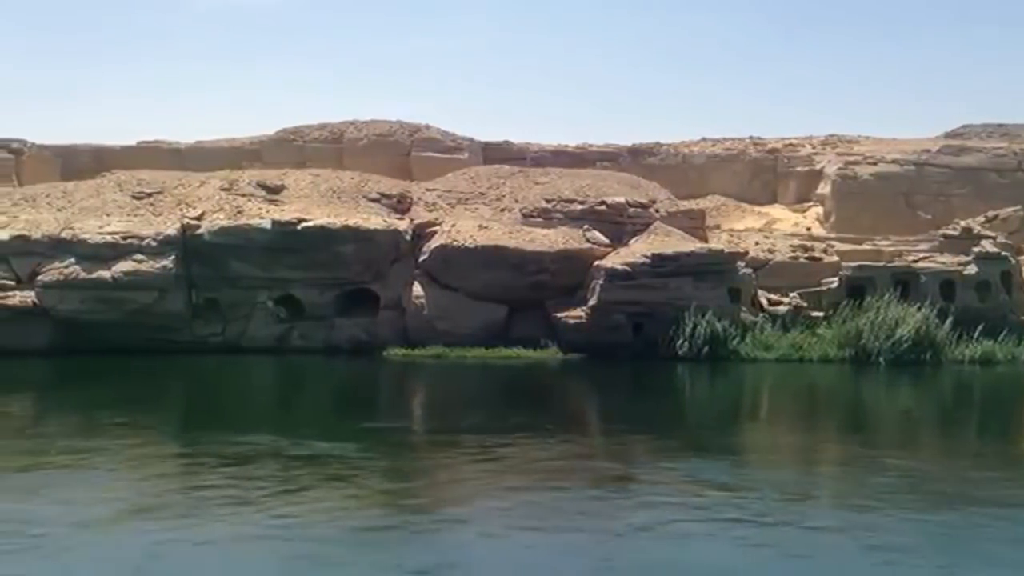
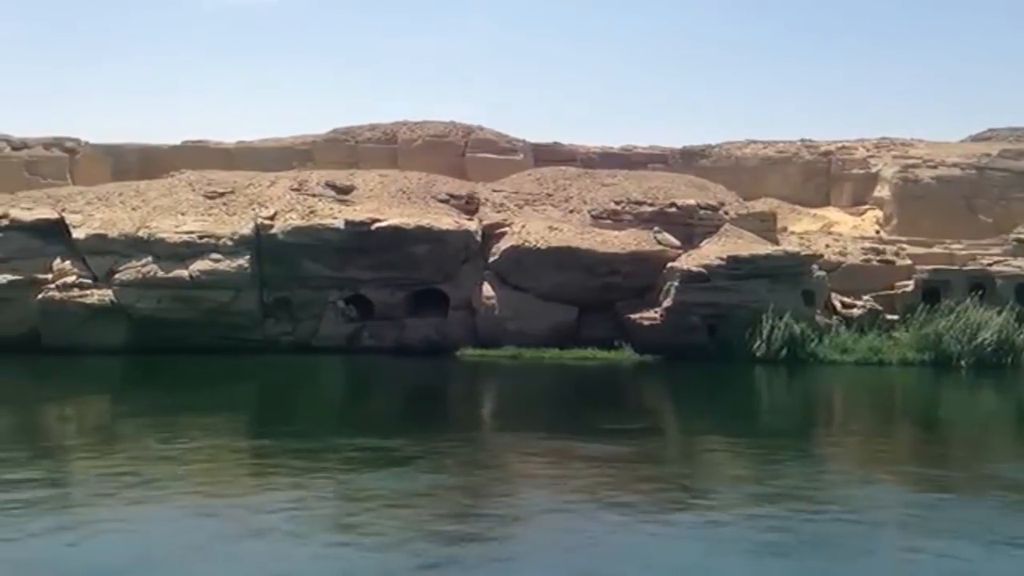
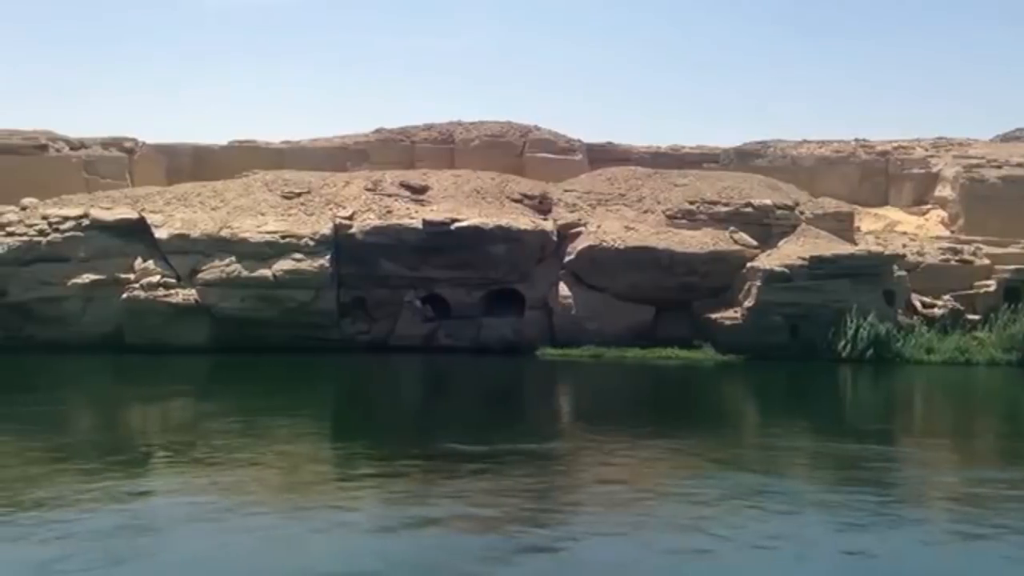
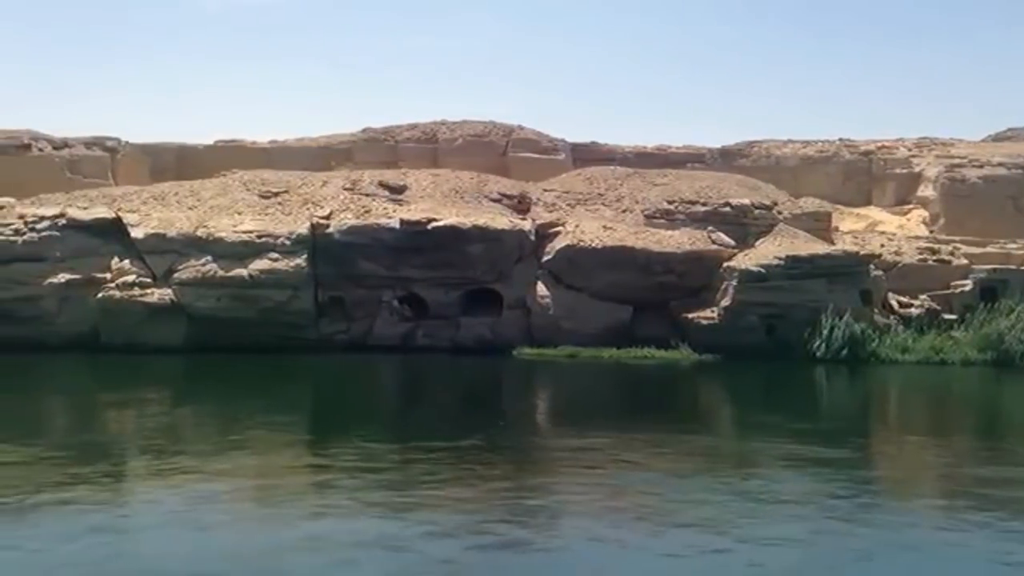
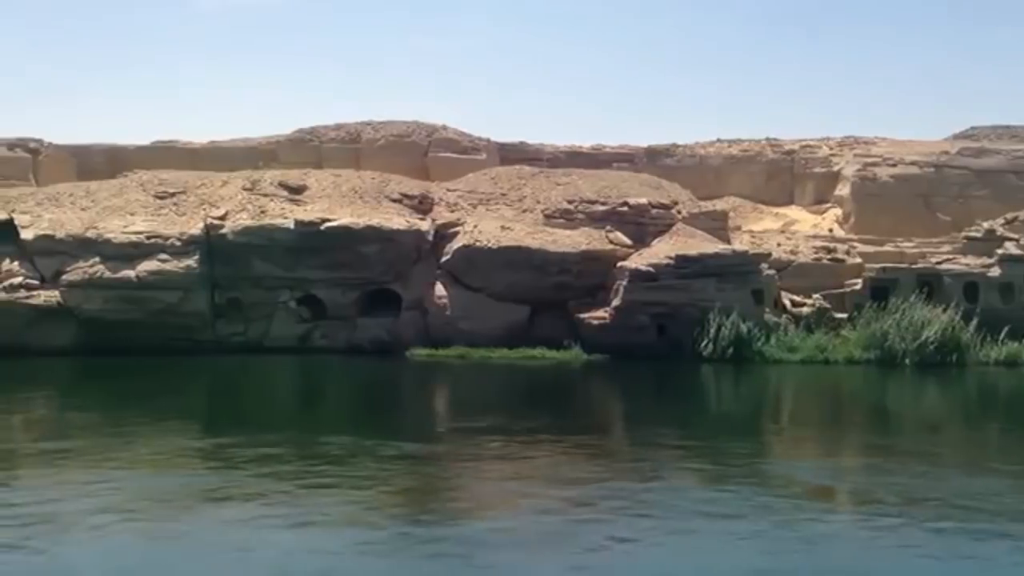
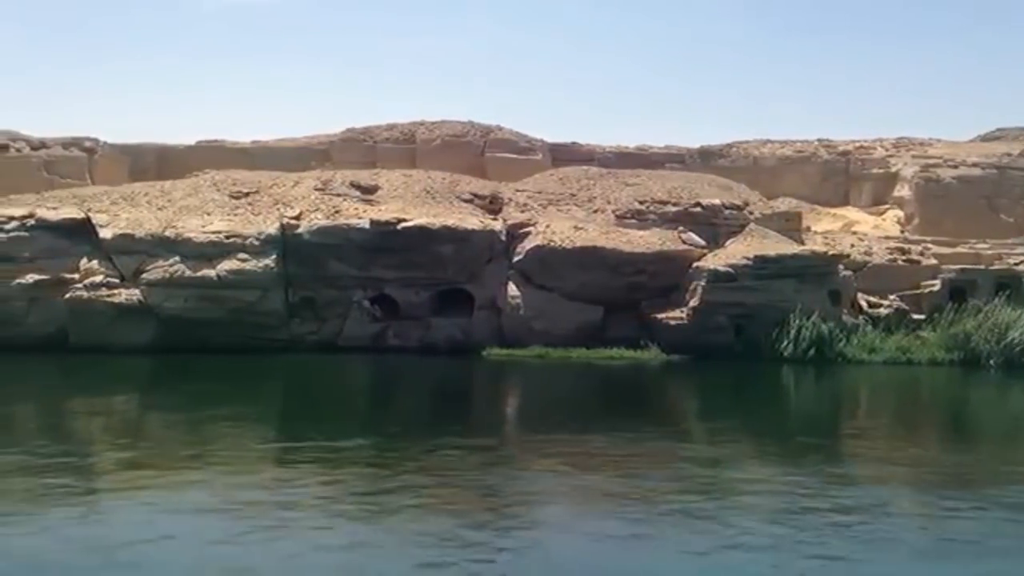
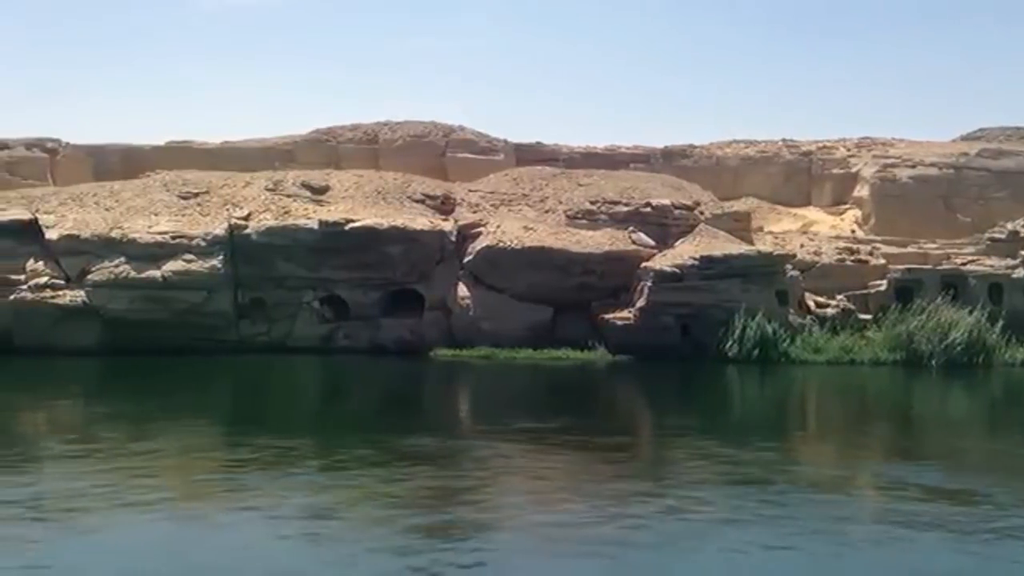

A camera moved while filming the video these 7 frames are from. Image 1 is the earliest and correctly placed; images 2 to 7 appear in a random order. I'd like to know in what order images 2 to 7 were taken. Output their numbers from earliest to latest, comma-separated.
5, 7, 2, 6, 4, 3
